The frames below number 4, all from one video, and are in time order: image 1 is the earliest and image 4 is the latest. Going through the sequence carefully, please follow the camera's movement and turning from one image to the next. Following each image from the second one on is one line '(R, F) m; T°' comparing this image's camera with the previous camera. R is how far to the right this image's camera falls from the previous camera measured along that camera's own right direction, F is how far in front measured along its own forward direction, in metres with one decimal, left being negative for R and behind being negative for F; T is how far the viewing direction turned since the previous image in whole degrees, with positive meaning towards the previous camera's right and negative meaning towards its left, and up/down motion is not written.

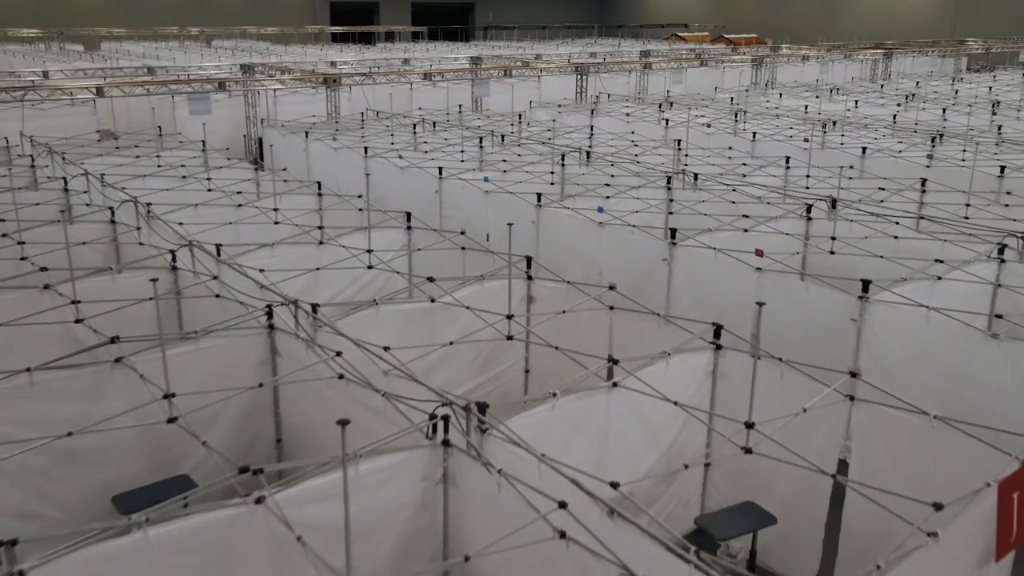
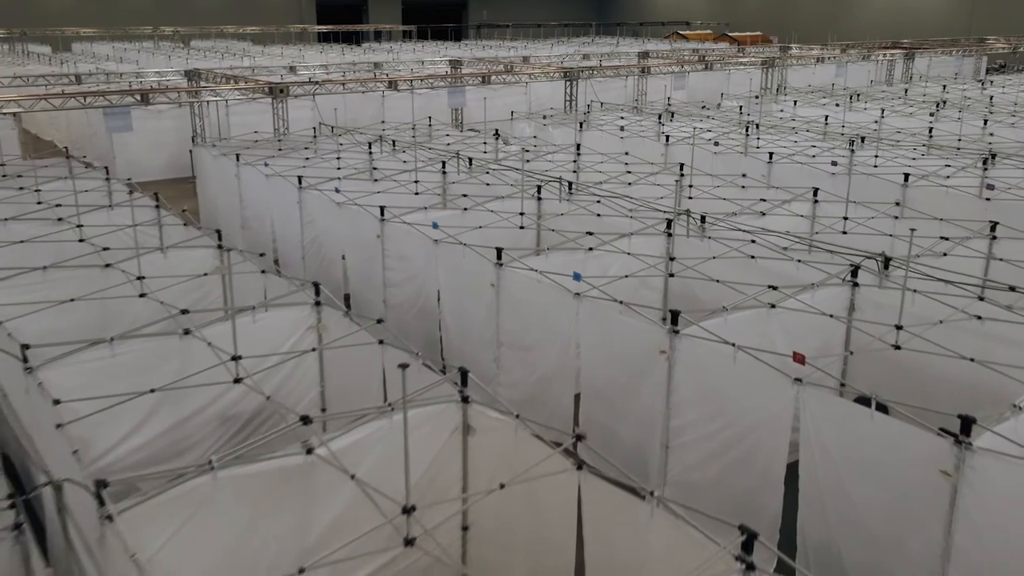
(+0.6, +2.8) m; 0°
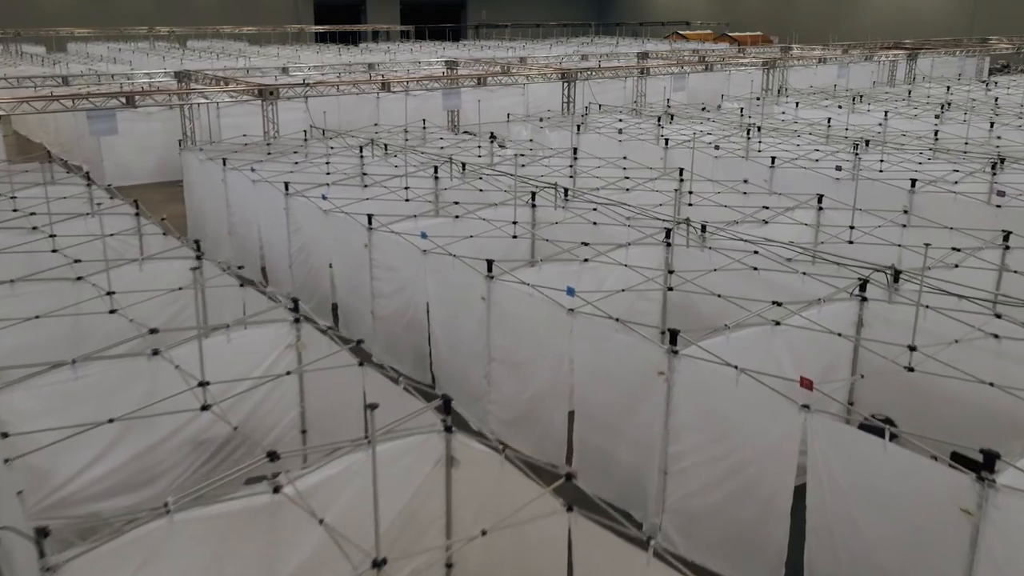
(+0.1, +0.4) m; 0°
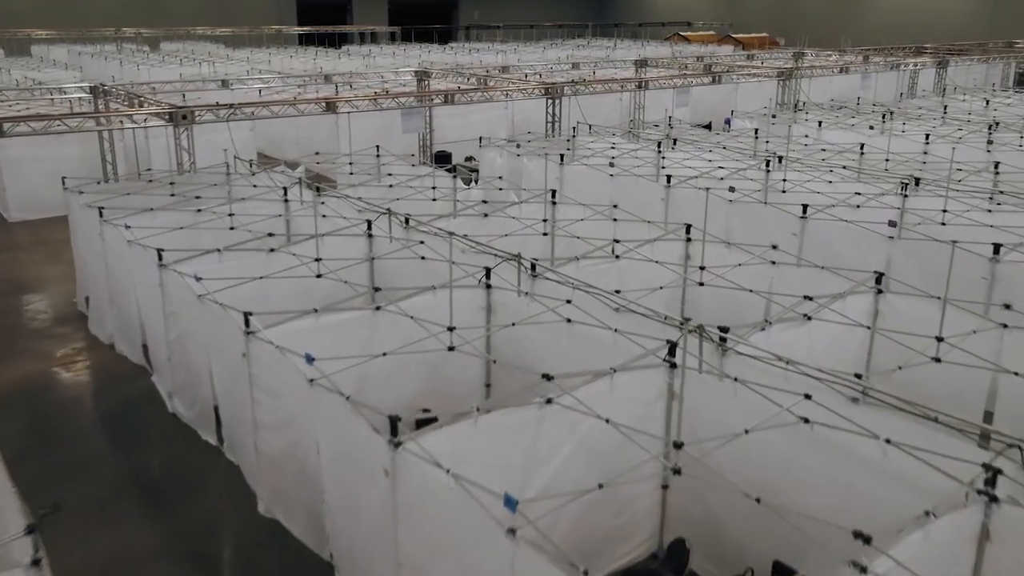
(+0.6, +3.1) m; 0°
